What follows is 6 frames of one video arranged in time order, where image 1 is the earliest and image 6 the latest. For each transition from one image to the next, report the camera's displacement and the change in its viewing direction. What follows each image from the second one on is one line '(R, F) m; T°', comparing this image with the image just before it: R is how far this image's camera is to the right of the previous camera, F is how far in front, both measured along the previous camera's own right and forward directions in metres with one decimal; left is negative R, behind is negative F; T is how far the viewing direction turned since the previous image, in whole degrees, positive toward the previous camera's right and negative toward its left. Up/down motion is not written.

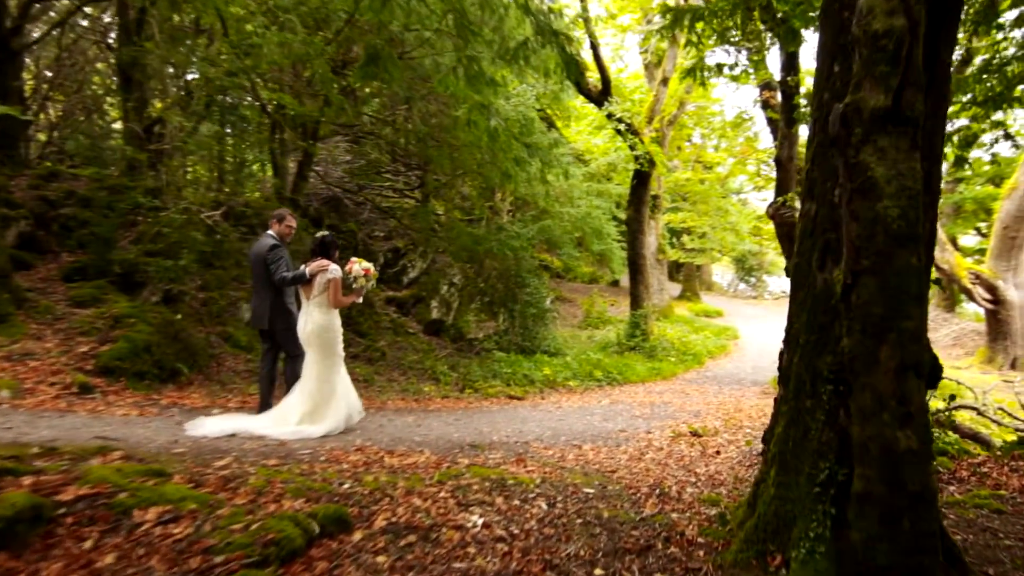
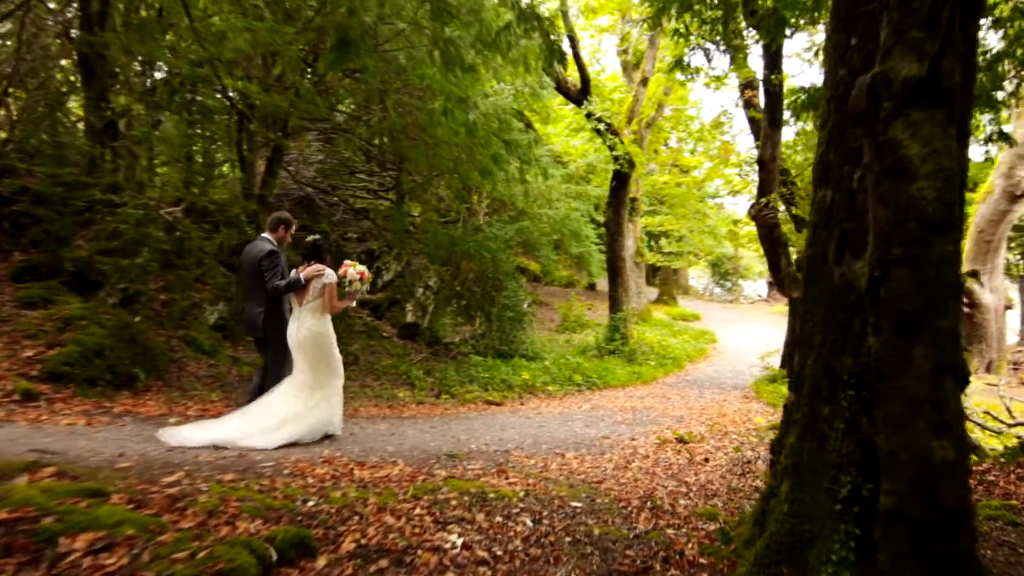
(0.0, +0.3) m; +2°
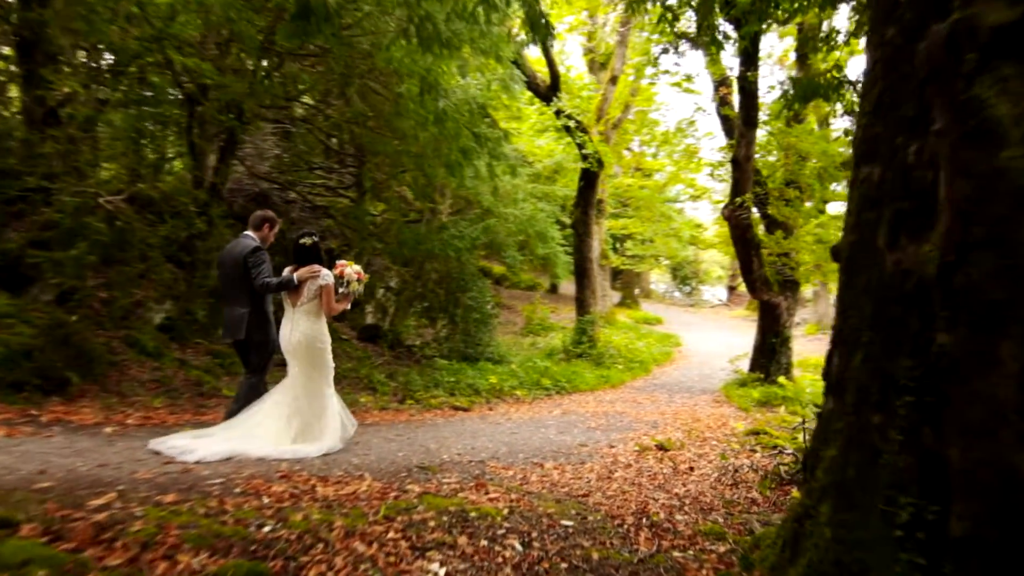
(-0.1, +0.4) m; +3°
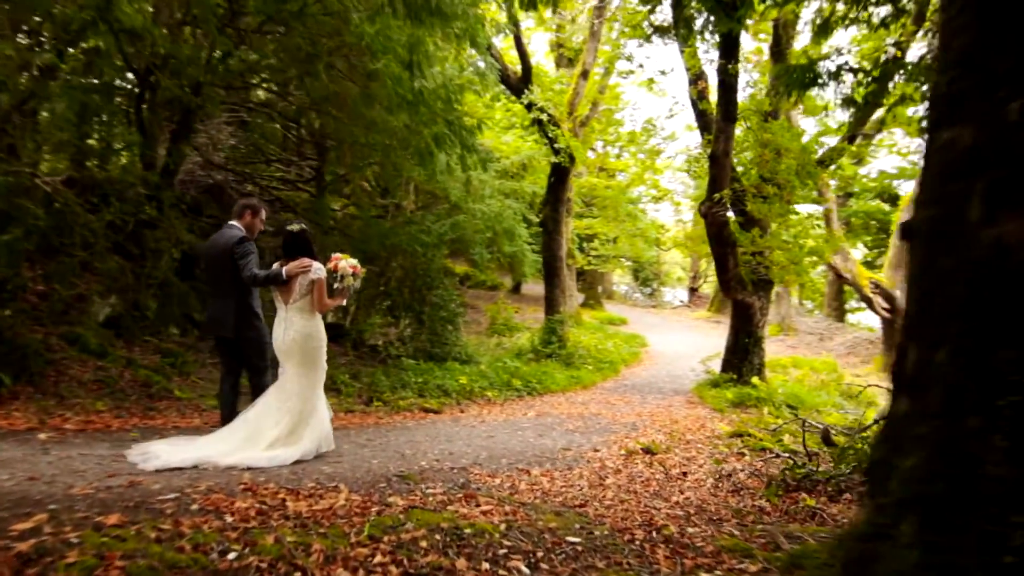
(-0.2, +0.4) m; +3°
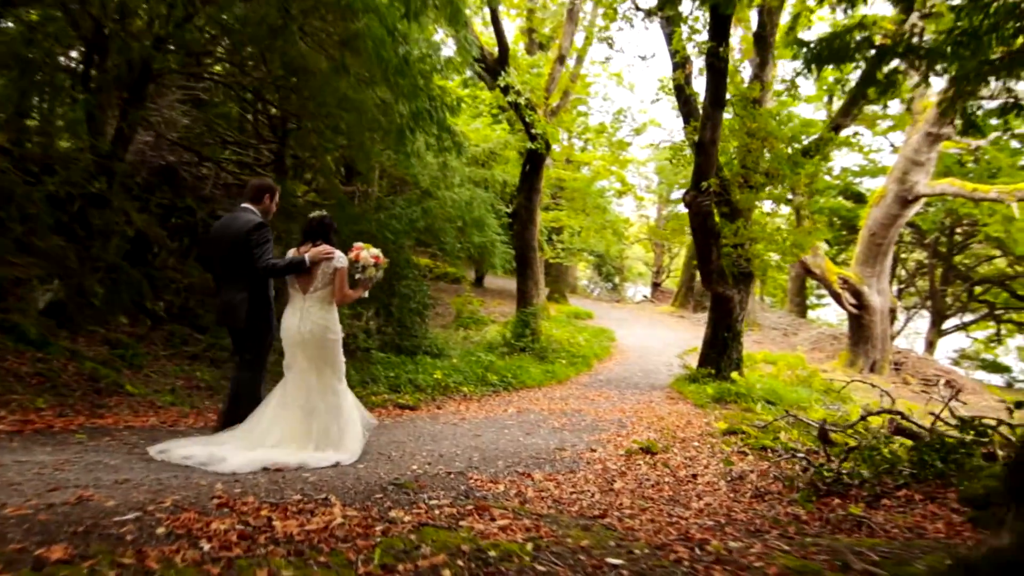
(-0.3, +0.5) m; +4°
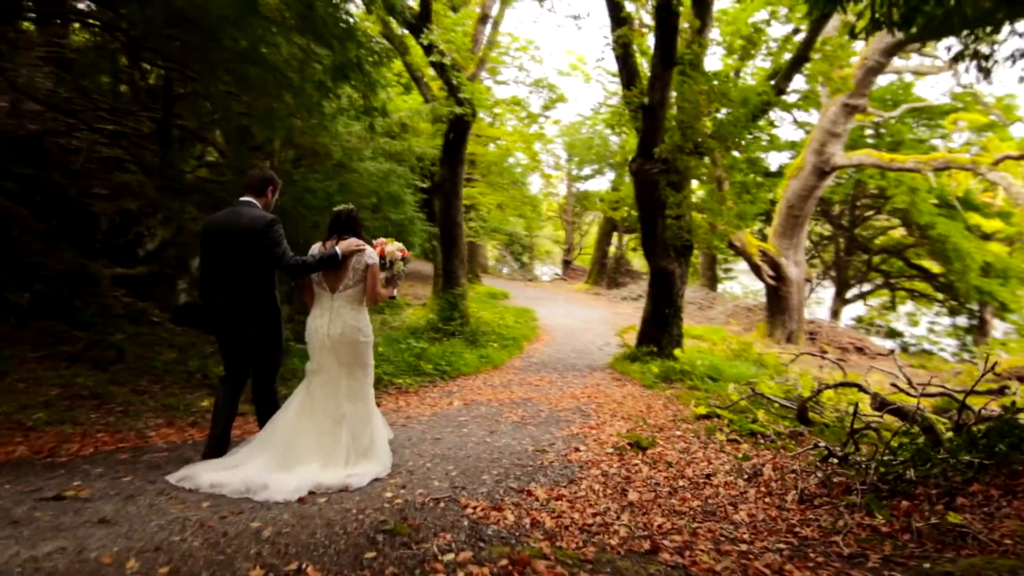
(-0.5, +1.0) m; +8°
